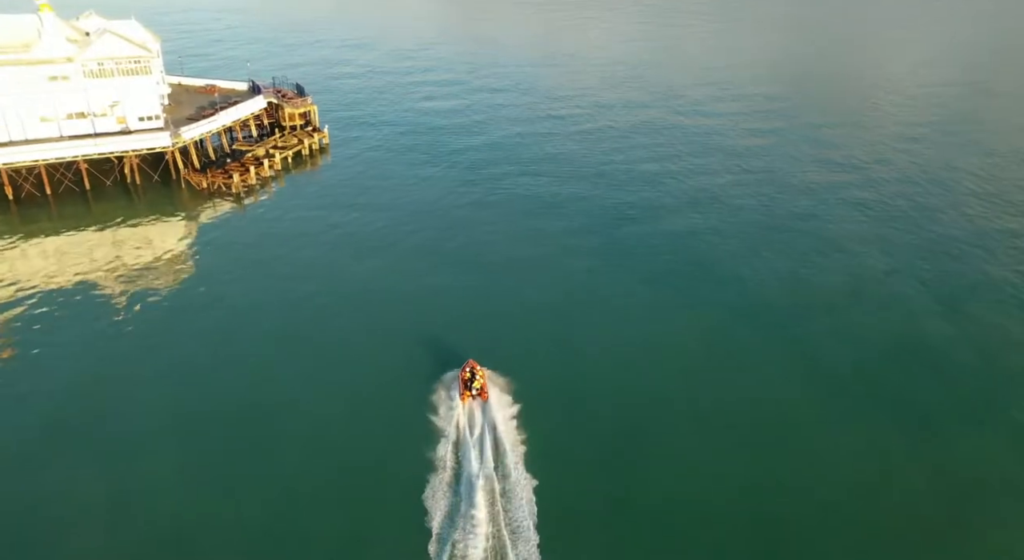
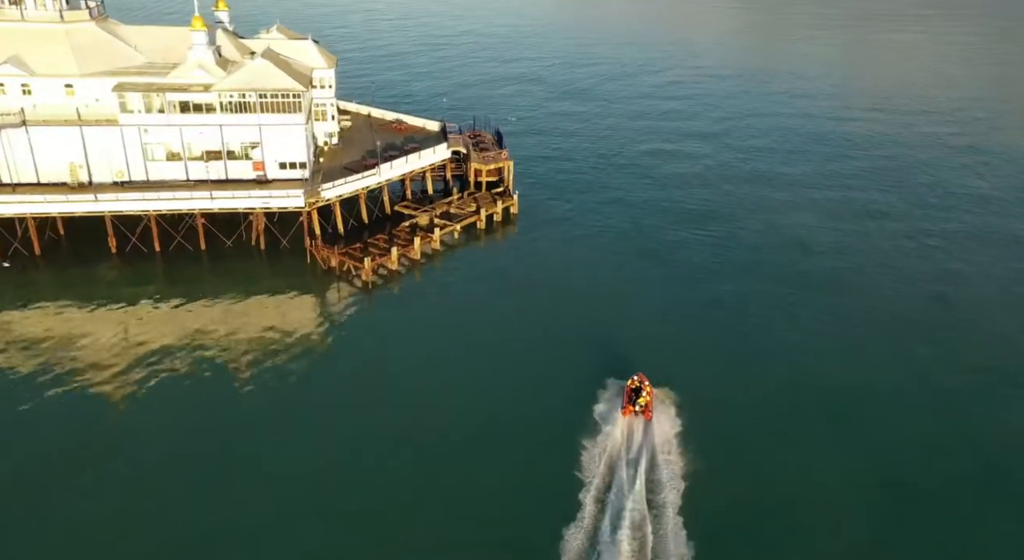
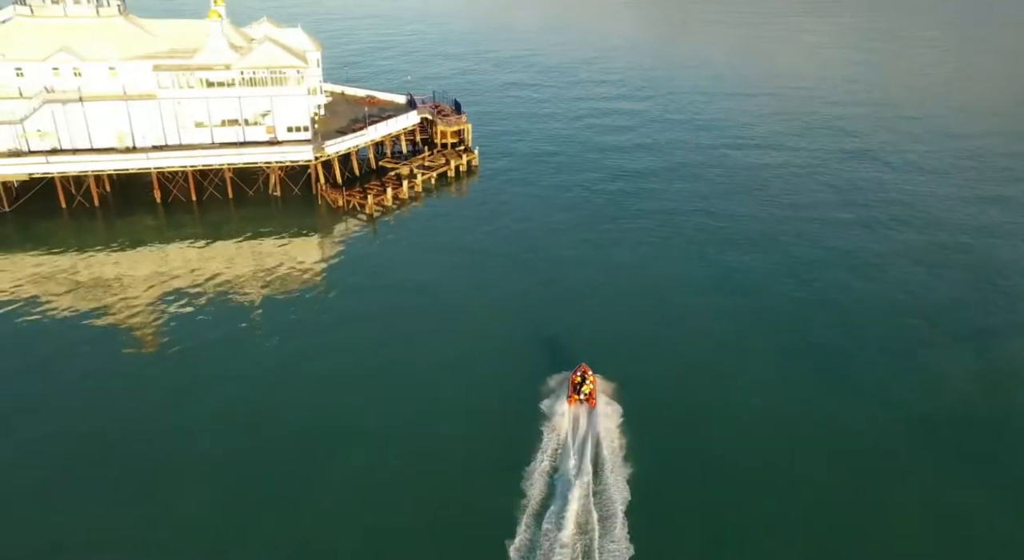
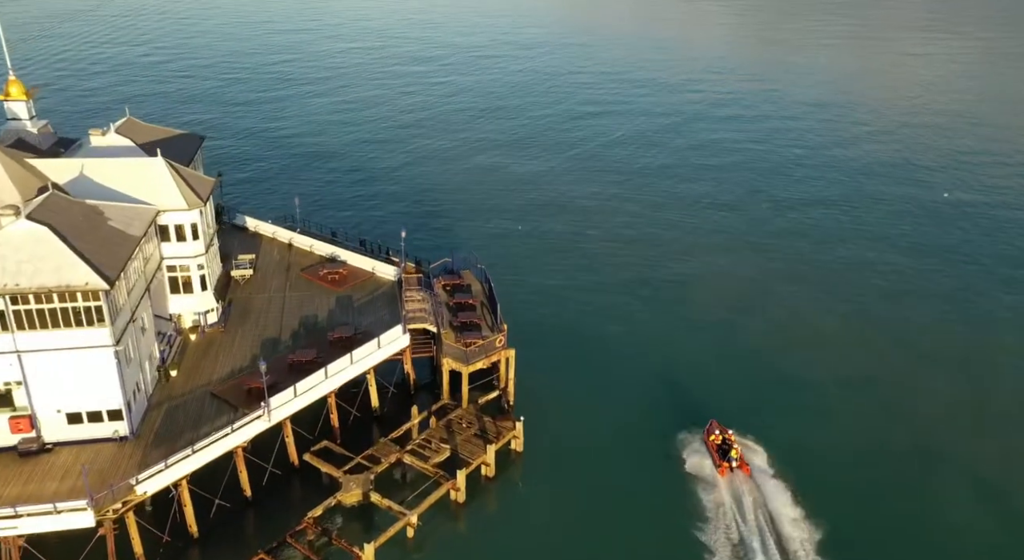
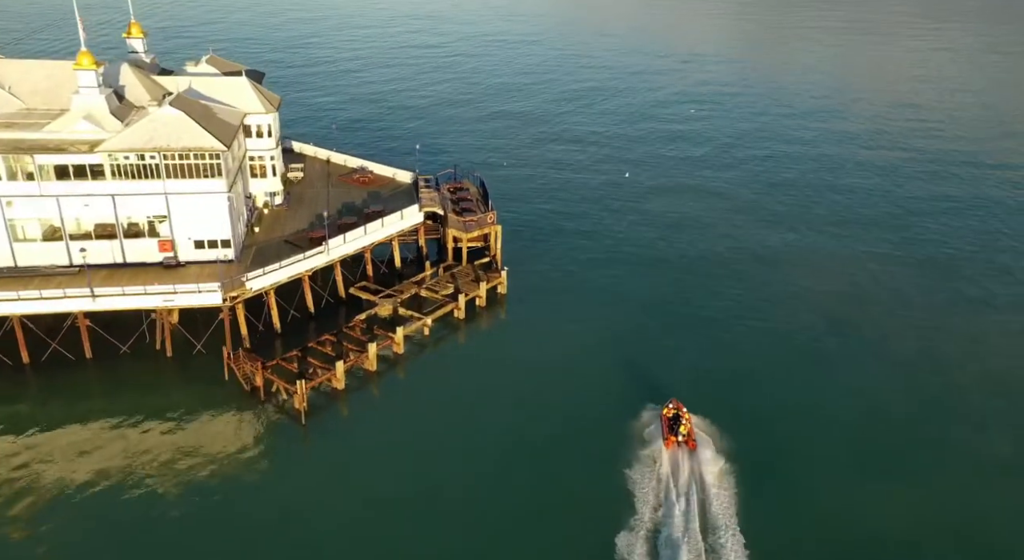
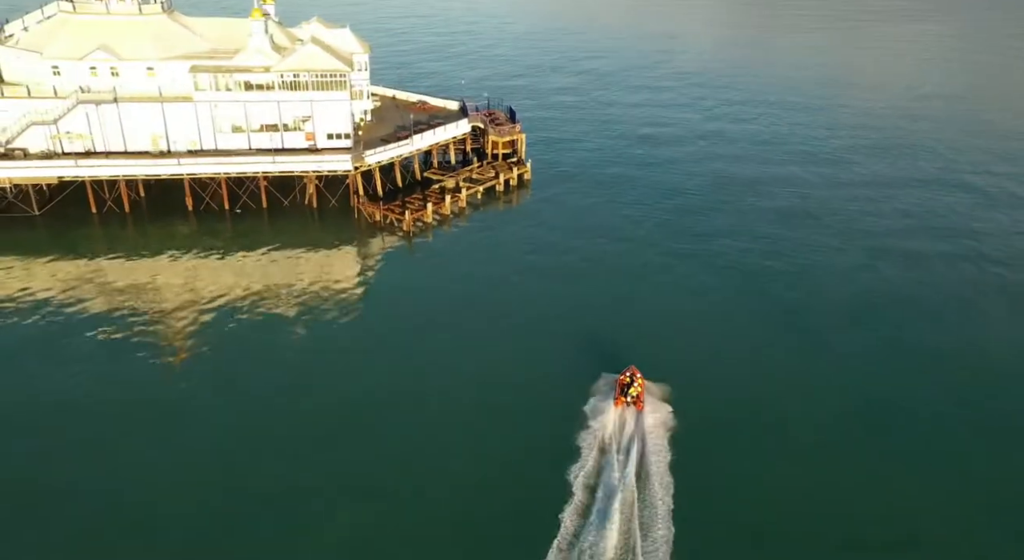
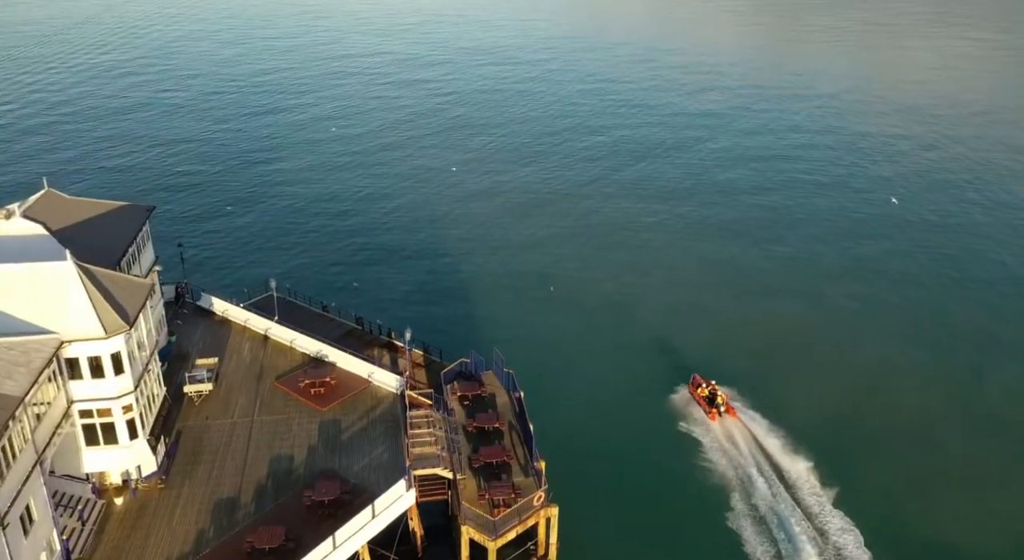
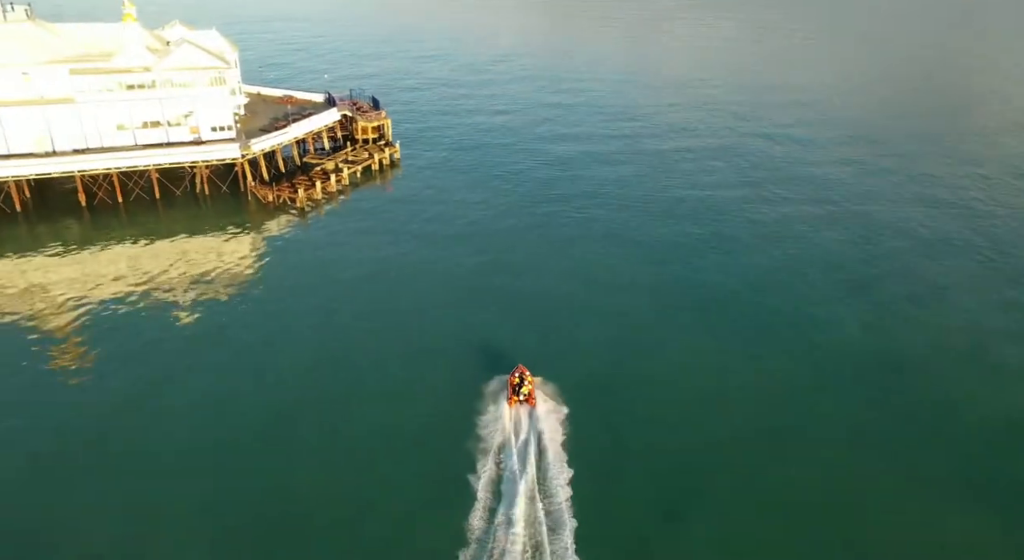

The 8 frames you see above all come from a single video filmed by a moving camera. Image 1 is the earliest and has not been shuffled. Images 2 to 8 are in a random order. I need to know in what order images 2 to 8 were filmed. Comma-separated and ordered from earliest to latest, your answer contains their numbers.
8, 3, 6, 2, 5, 4, 7
